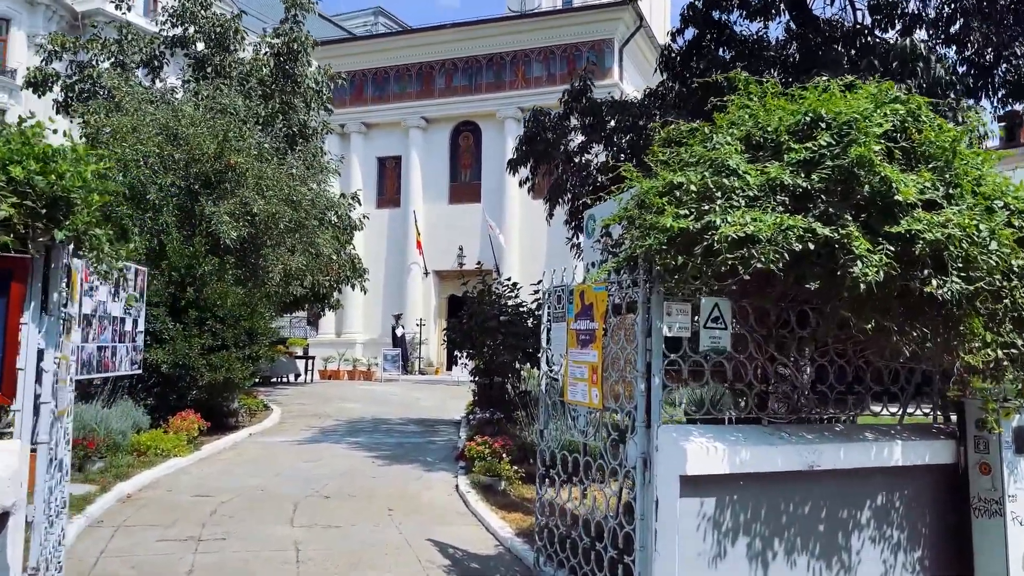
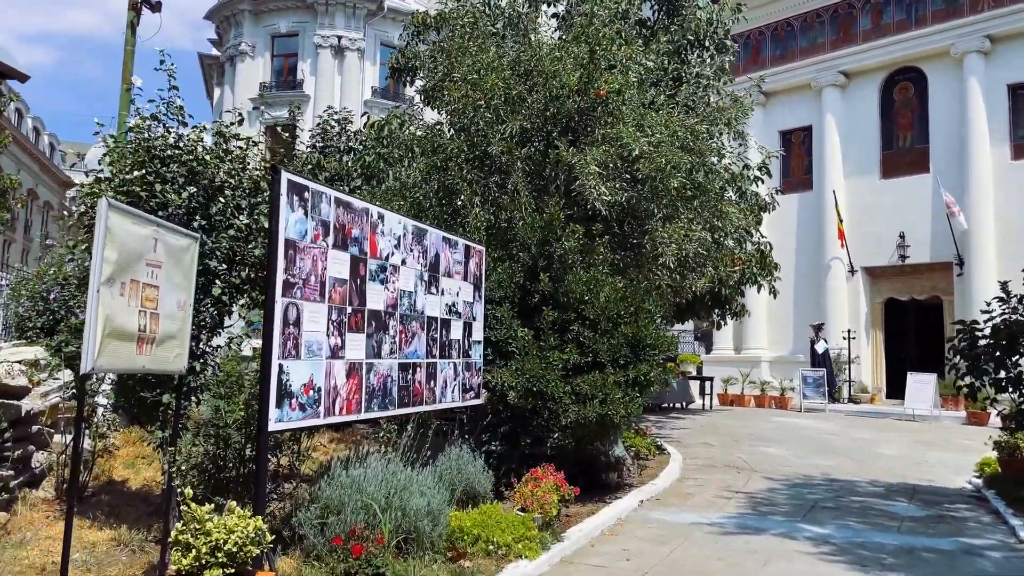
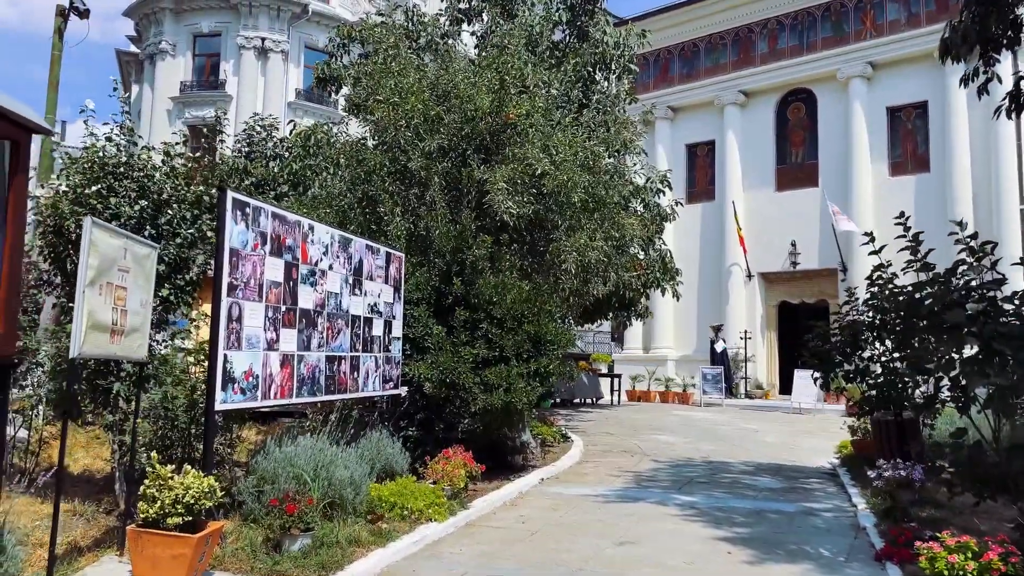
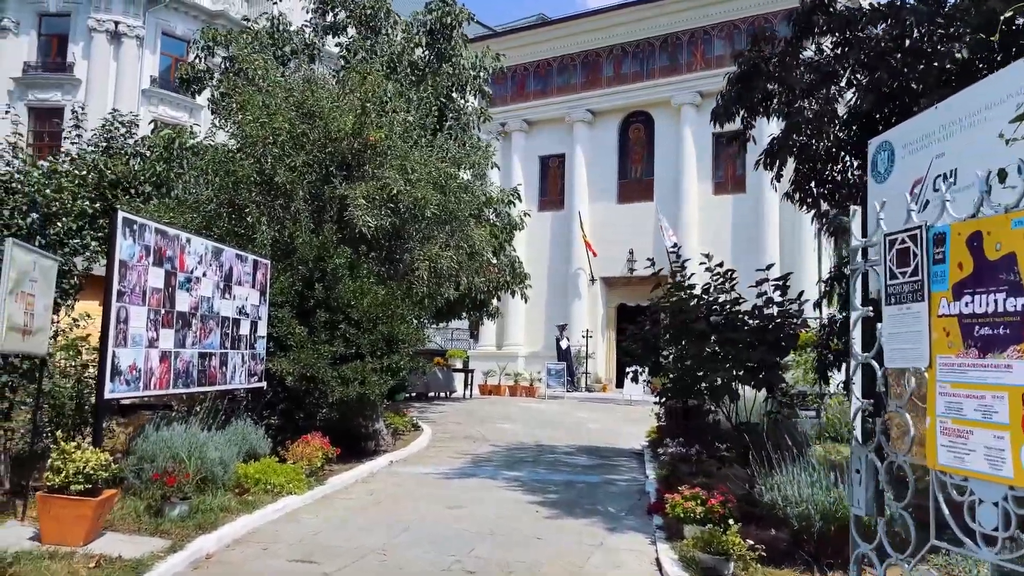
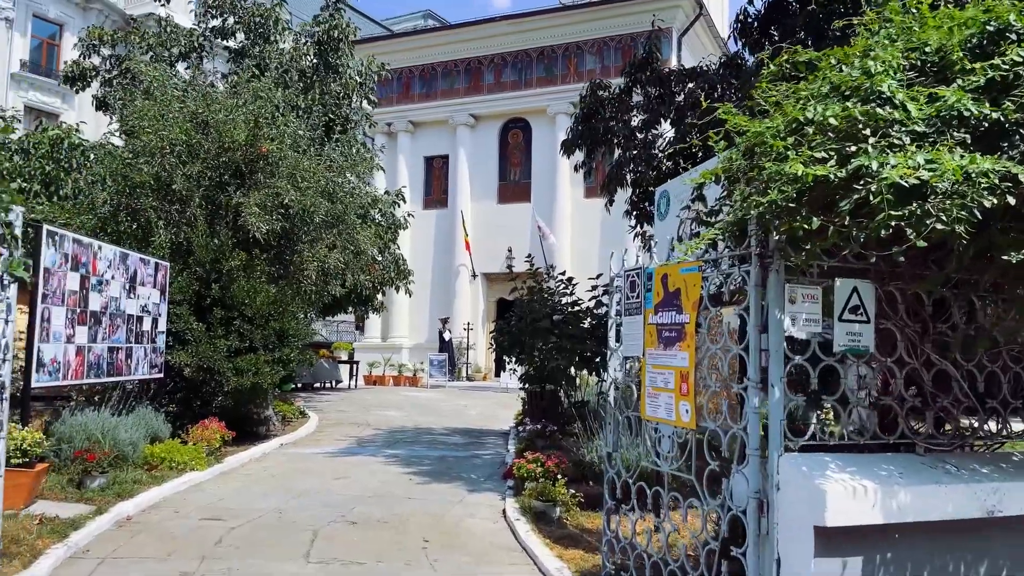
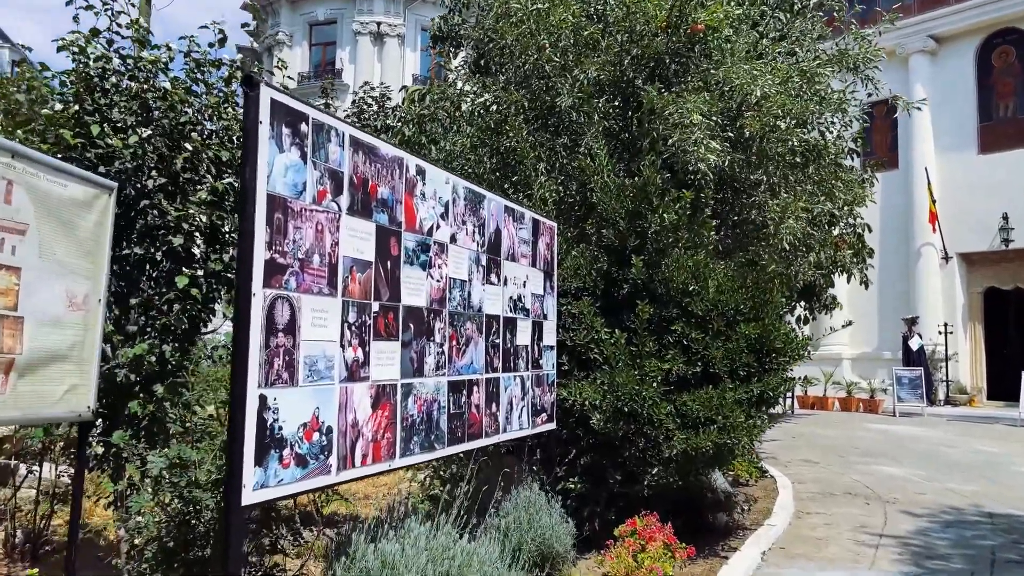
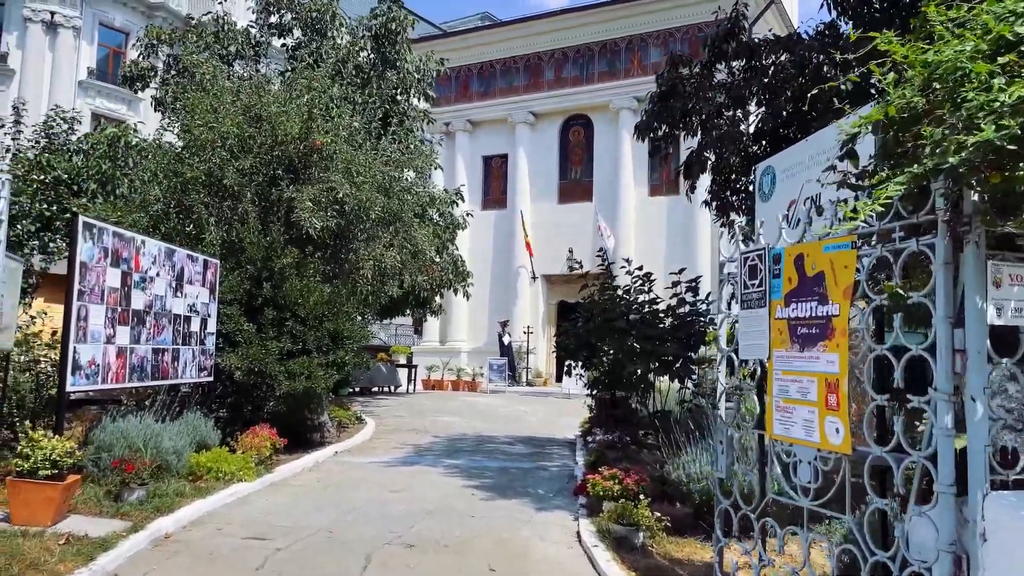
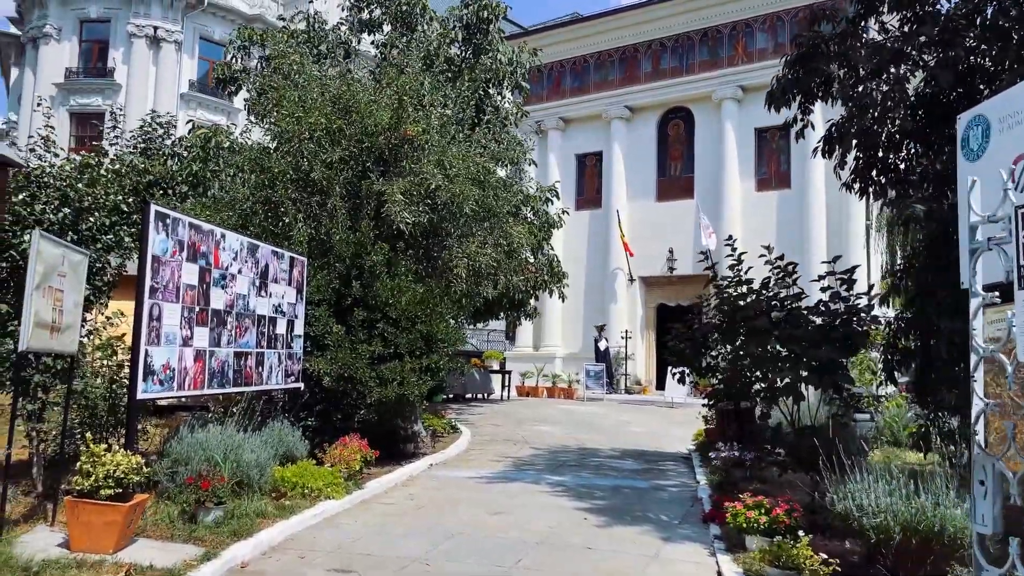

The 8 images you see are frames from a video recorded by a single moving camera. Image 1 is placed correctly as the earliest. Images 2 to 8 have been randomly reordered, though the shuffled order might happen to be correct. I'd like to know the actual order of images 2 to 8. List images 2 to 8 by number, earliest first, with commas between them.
5, 7, 4, 8, 3, 2, 6
